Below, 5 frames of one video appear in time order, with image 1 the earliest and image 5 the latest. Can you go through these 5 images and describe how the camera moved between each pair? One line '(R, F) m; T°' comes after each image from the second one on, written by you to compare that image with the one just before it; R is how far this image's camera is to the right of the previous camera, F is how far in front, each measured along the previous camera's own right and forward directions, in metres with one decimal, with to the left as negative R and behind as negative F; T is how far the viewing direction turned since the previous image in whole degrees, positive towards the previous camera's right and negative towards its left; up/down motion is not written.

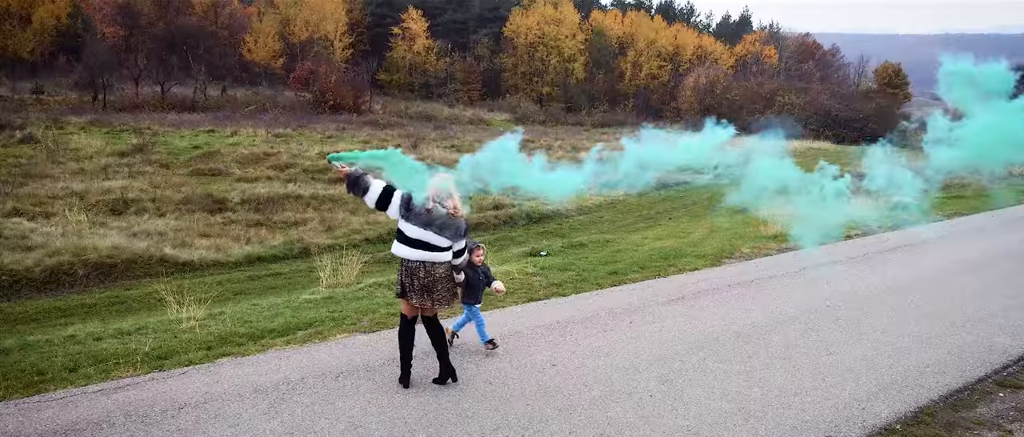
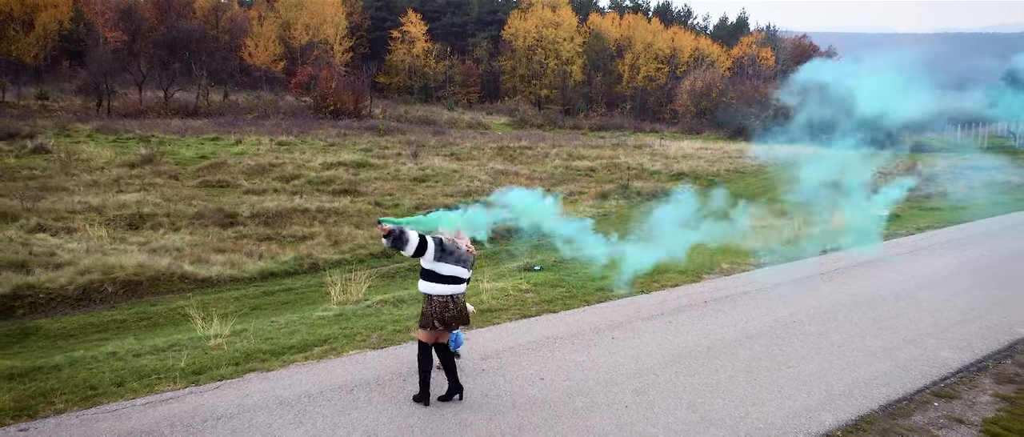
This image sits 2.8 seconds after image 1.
(+0.1, -0.6) m; 0°
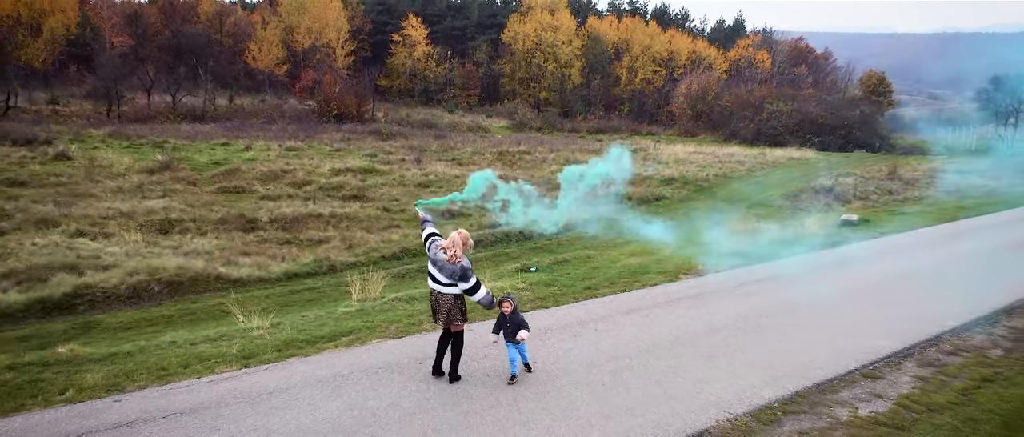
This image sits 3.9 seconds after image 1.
(0.0, -1.1) m; 0°
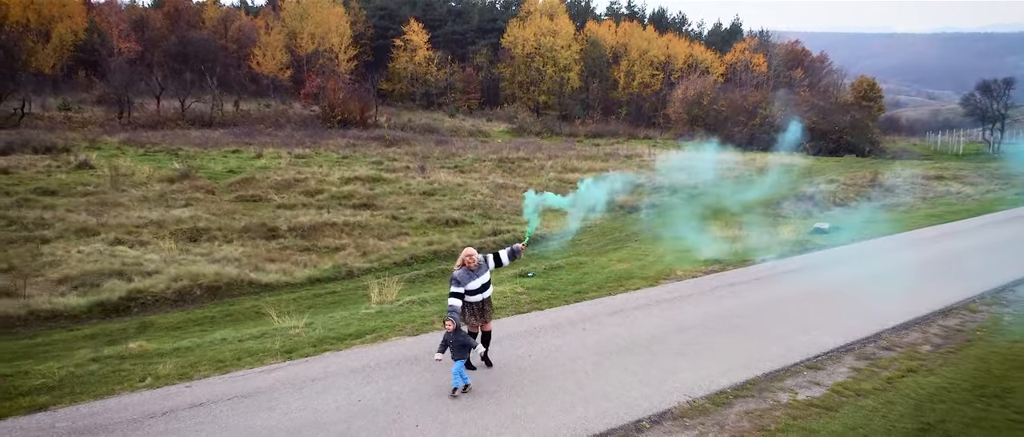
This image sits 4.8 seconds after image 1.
(0.0, -1.2) m; 0°
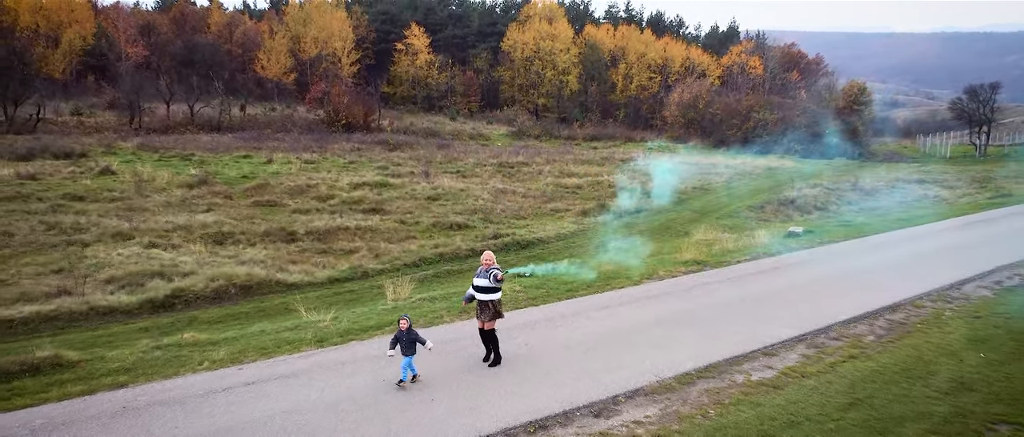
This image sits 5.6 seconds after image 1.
(0.0, -1.3) m; 0°
